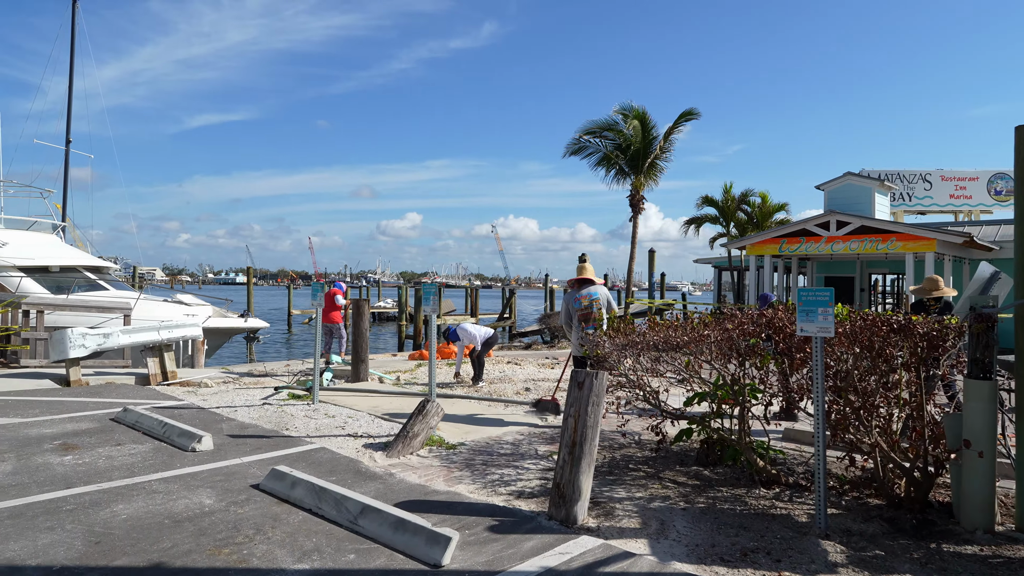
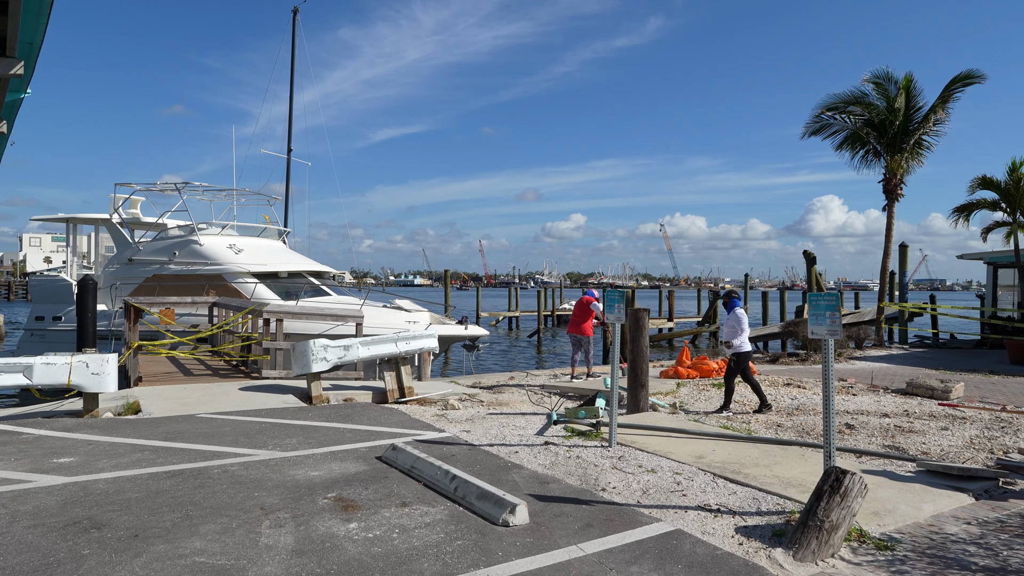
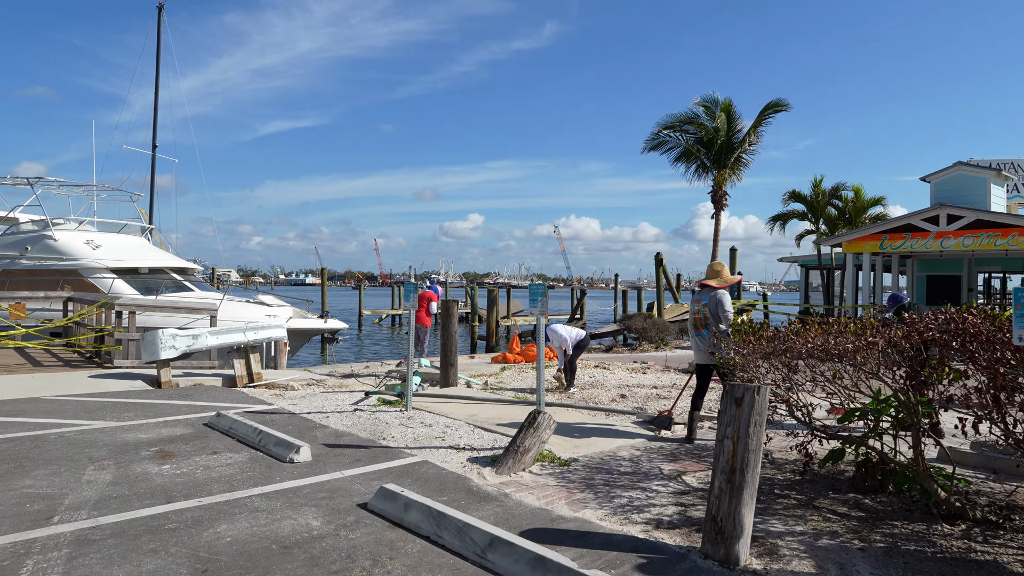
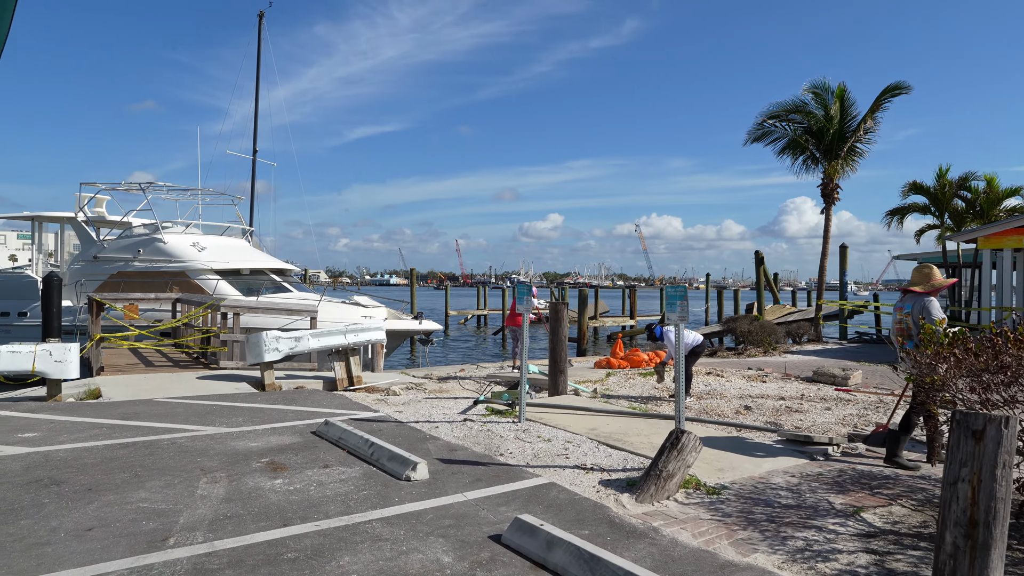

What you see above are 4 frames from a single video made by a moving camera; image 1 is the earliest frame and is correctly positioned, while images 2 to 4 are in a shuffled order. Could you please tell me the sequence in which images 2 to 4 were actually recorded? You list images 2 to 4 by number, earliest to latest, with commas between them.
3, 4, 2
